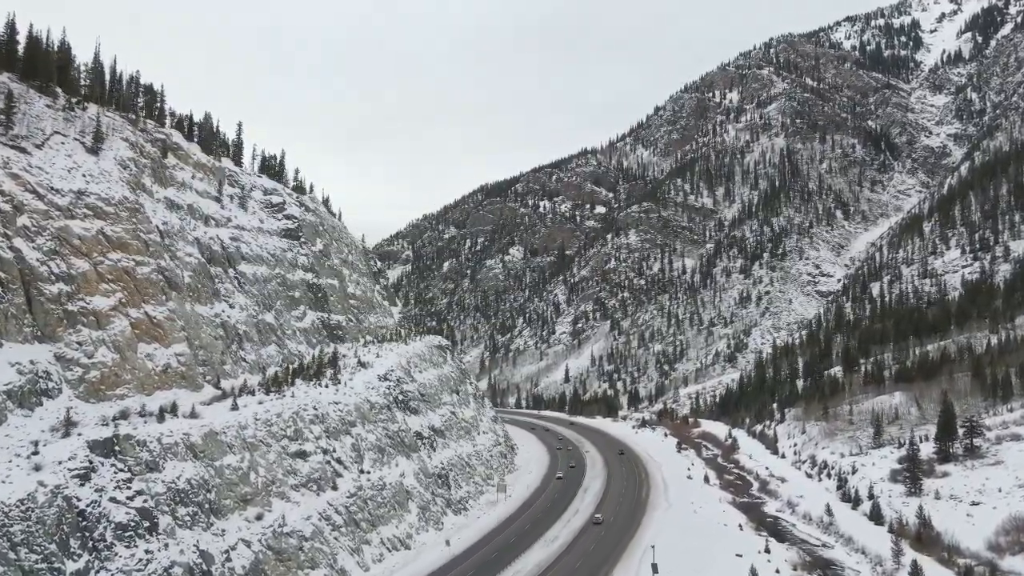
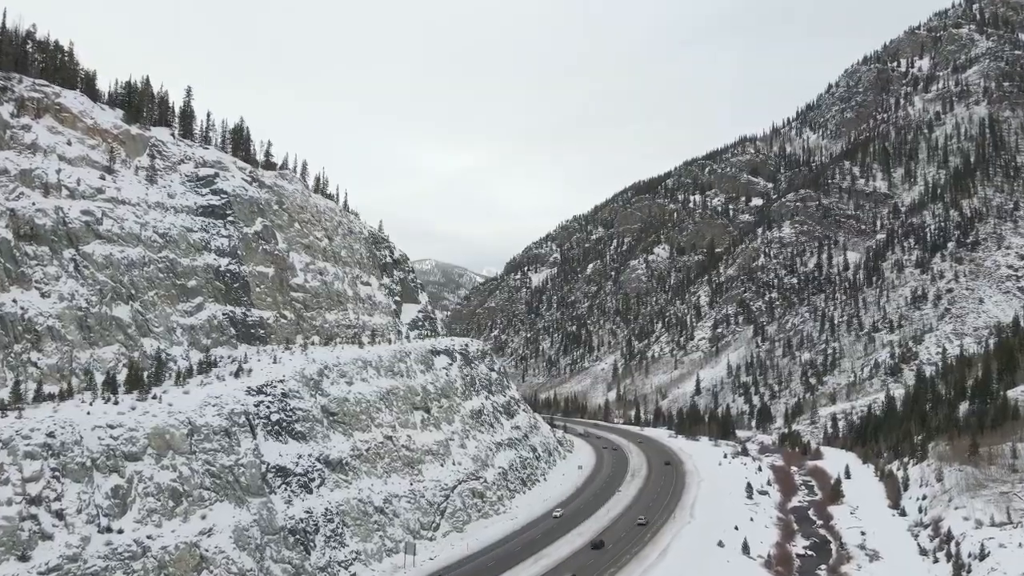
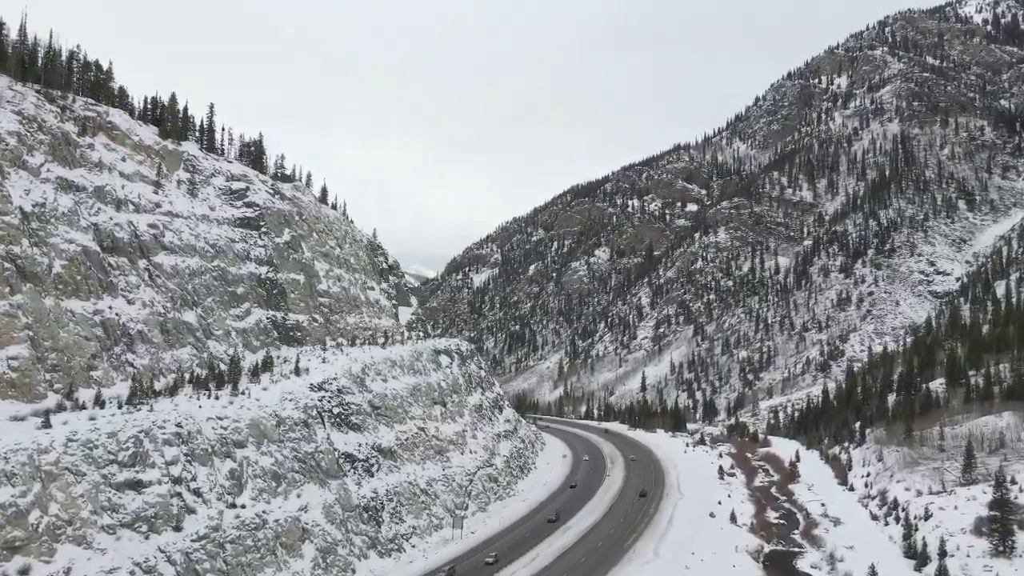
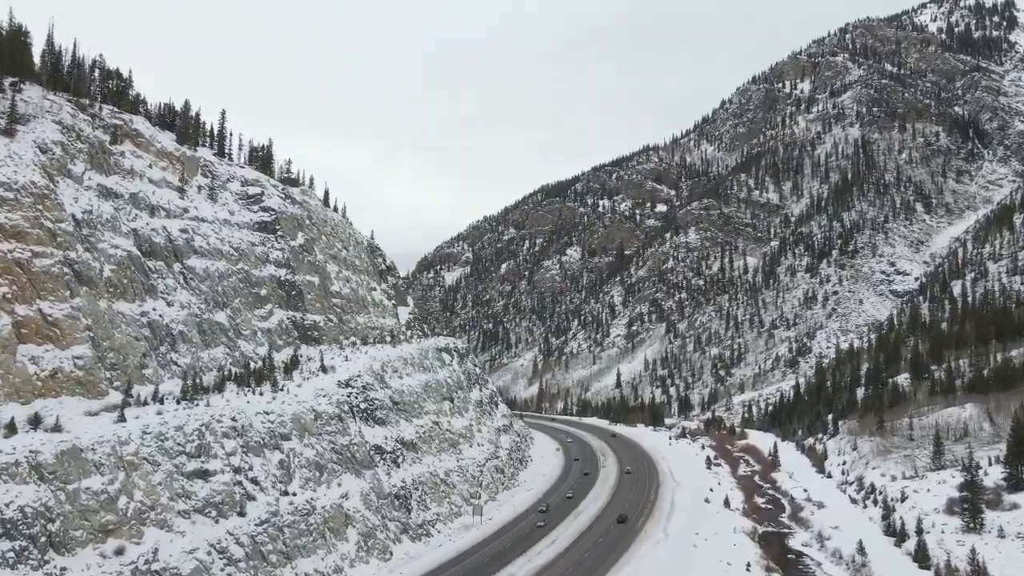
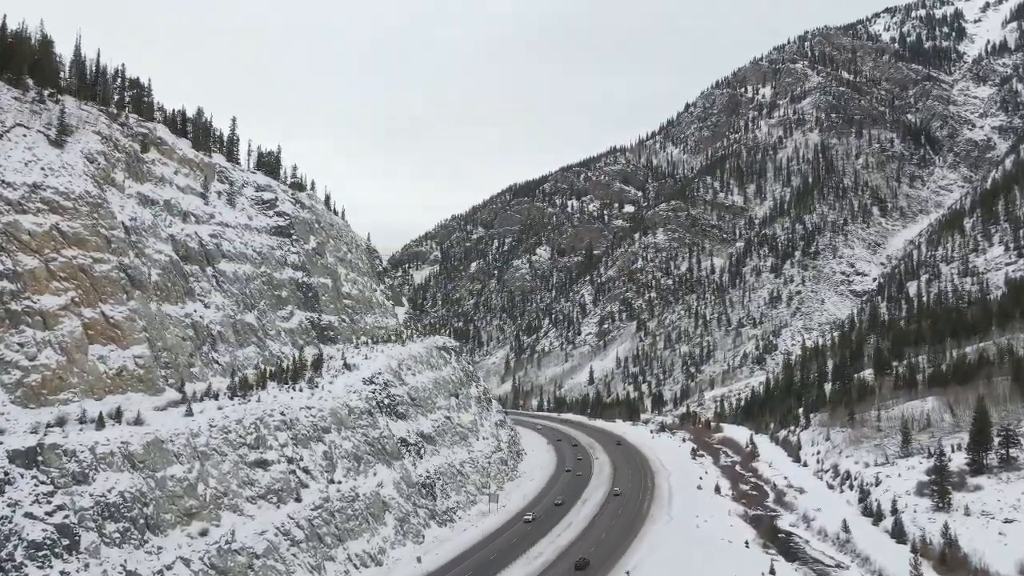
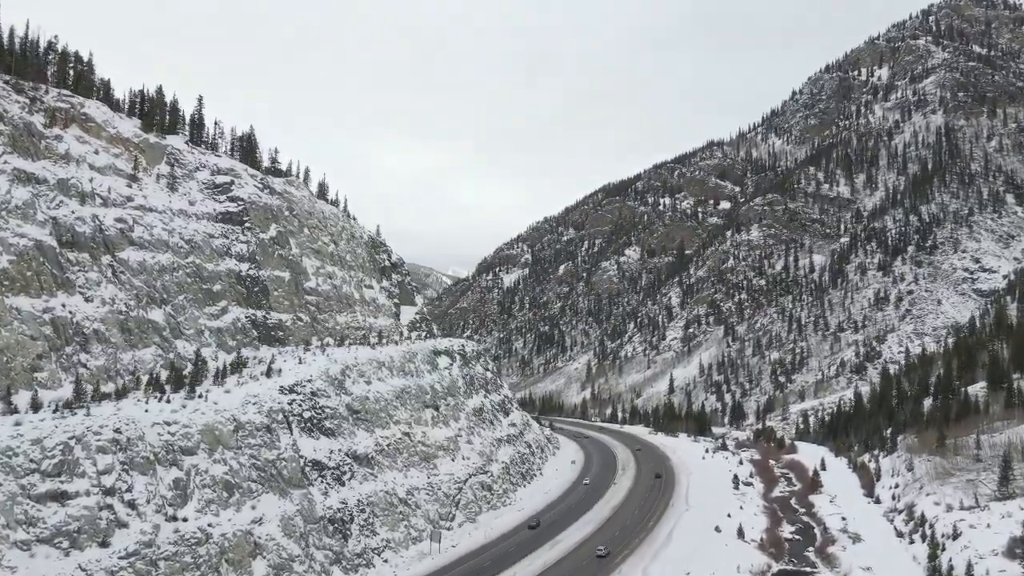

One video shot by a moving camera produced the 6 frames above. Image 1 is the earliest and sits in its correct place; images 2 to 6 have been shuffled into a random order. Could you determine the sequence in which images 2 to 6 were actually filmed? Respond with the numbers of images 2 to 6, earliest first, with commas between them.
5, 4, 3, 6, 2
